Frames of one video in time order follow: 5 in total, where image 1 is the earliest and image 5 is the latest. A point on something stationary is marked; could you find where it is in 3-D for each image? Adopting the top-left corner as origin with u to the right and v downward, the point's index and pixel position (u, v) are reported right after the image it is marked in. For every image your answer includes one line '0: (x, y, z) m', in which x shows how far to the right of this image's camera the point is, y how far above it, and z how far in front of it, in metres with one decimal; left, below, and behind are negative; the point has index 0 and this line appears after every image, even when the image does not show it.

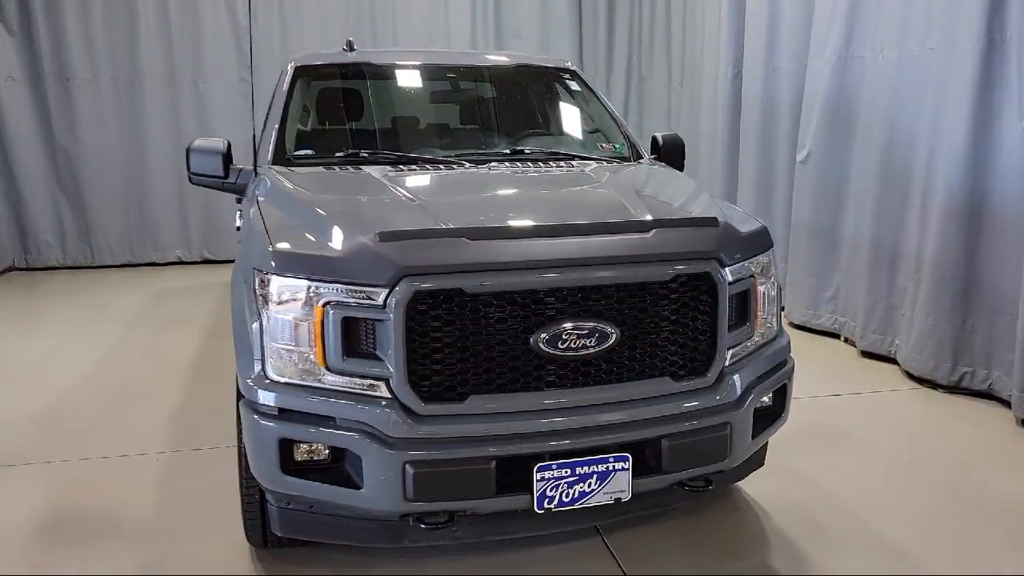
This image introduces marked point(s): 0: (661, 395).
0: (+0.4, -0.3, +2.1) m
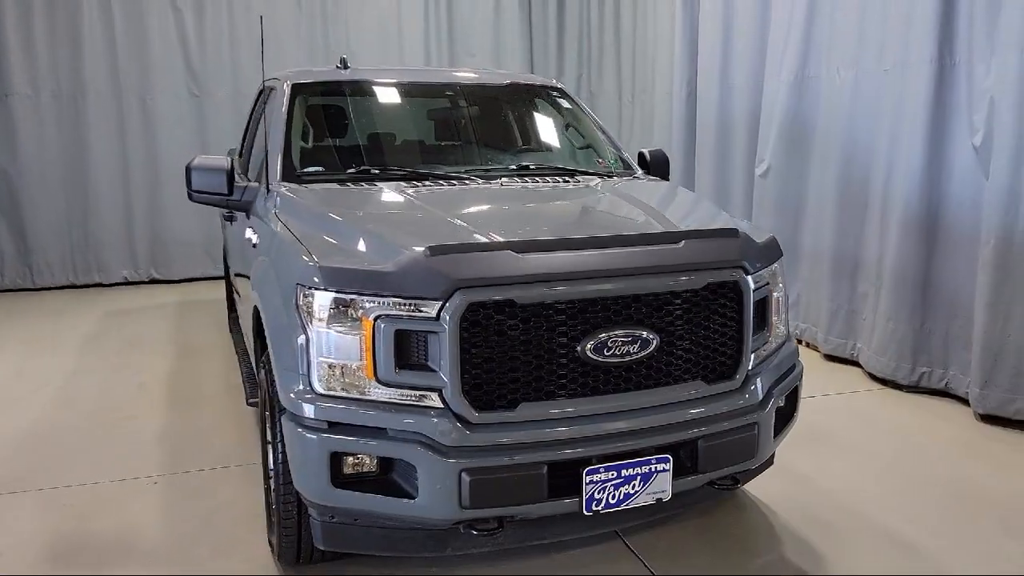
0: (+0.5, -0.3, +2.2) m
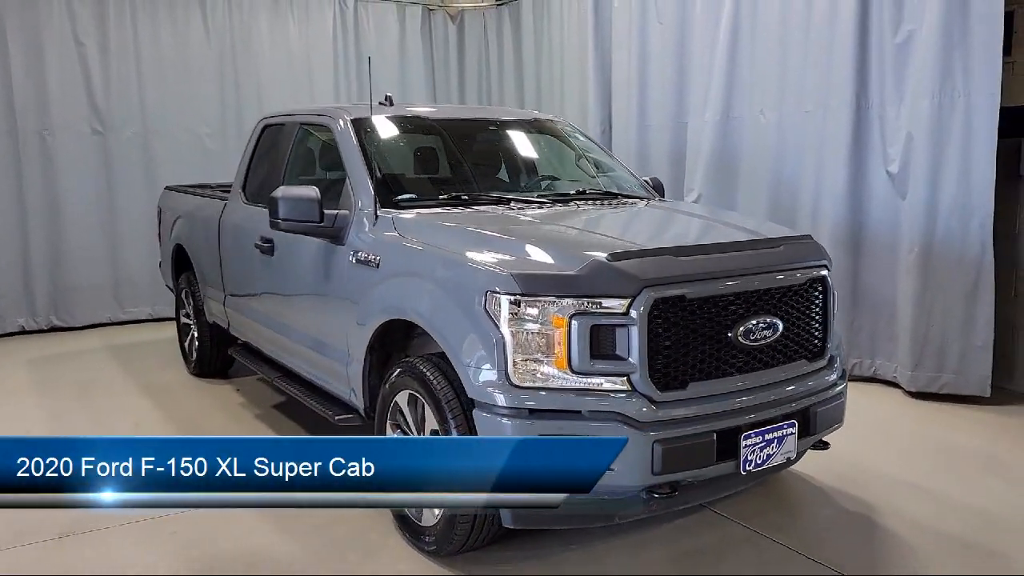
0: (+1.0, -0.3, +2.7) m
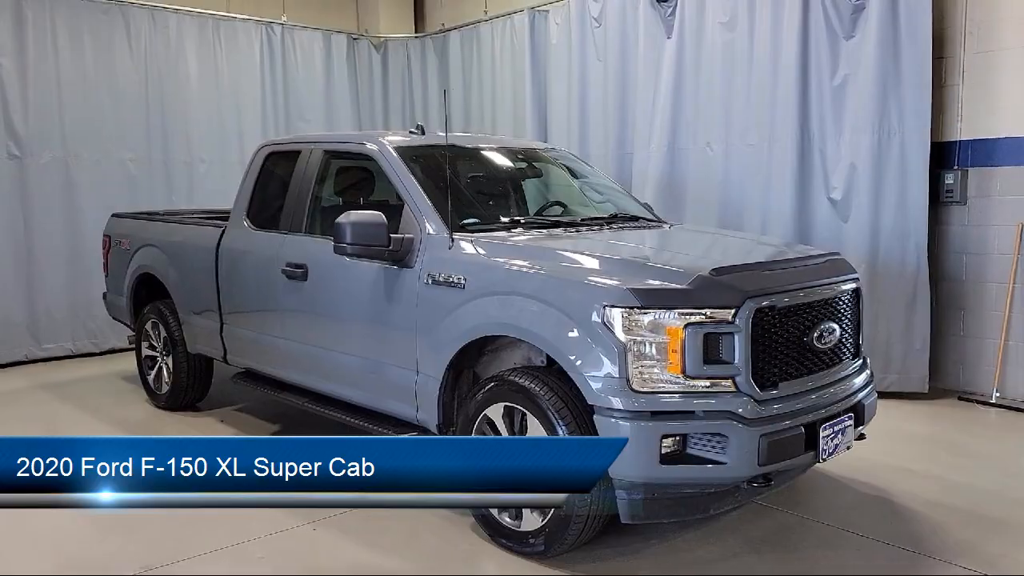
0: (+1.3, -0.3, +3.1) m
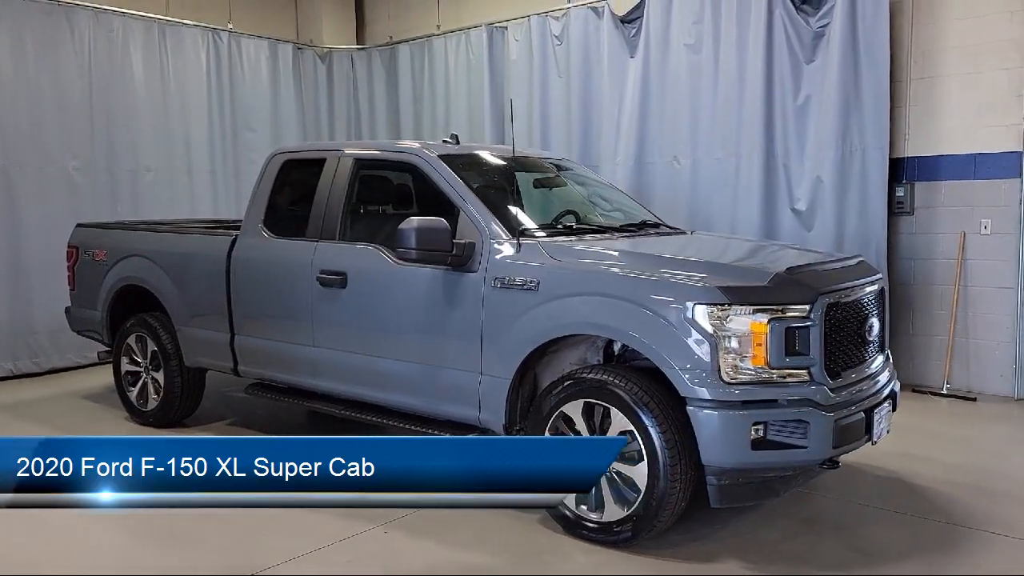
0: (+1.6, -0.3, +3.4) m
